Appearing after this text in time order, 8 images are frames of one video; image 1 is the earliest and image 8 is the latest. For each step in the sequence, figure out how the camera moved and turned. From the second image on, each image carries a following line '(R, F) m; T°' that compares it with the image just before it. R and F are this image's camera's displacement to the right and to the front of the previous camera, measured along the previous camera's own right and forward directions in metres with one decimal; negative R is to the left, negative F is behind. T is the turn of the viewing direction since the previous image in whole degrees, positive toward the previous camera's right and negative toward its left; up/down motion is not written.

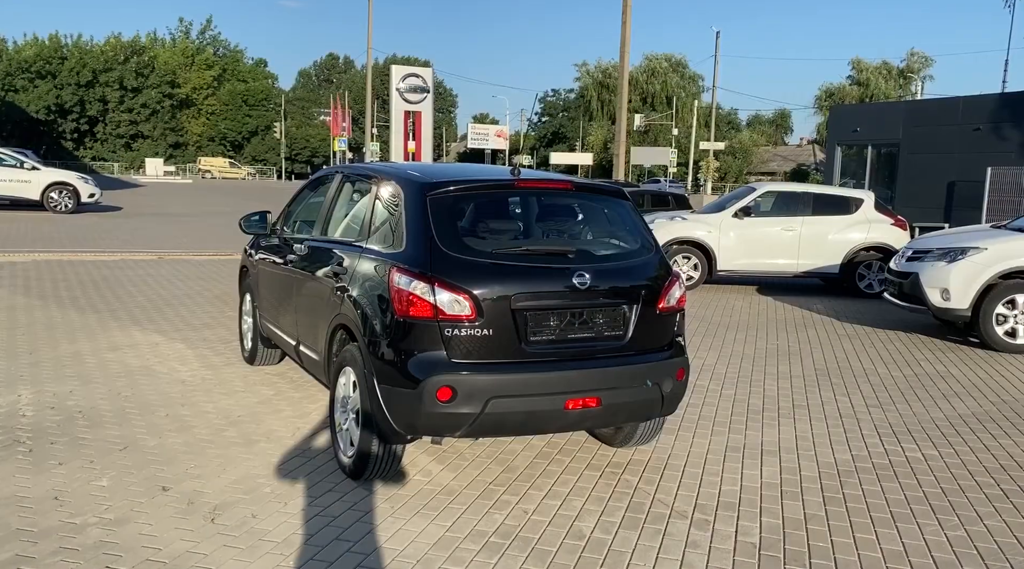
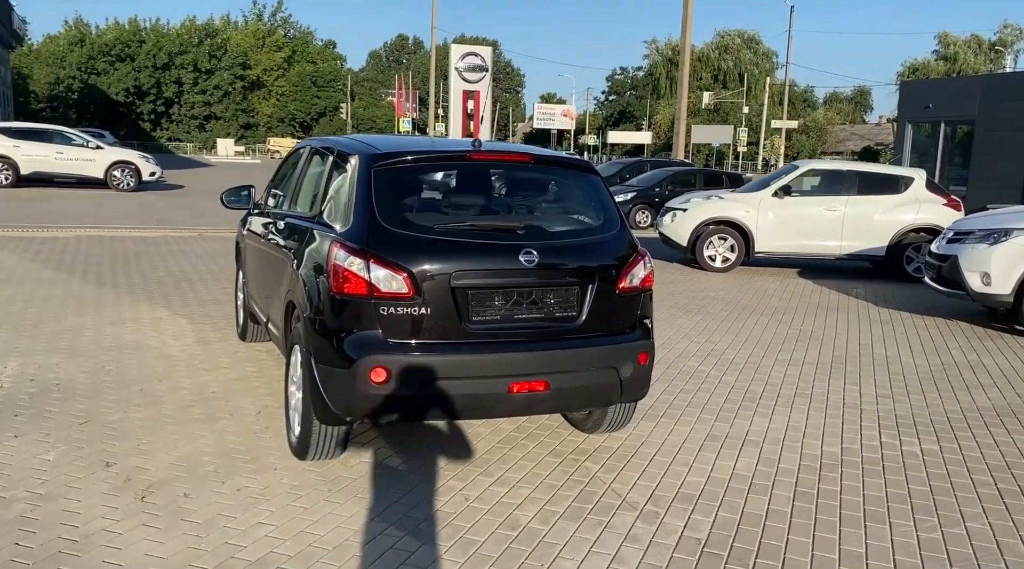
(+0.5, +0.2) m; -4°
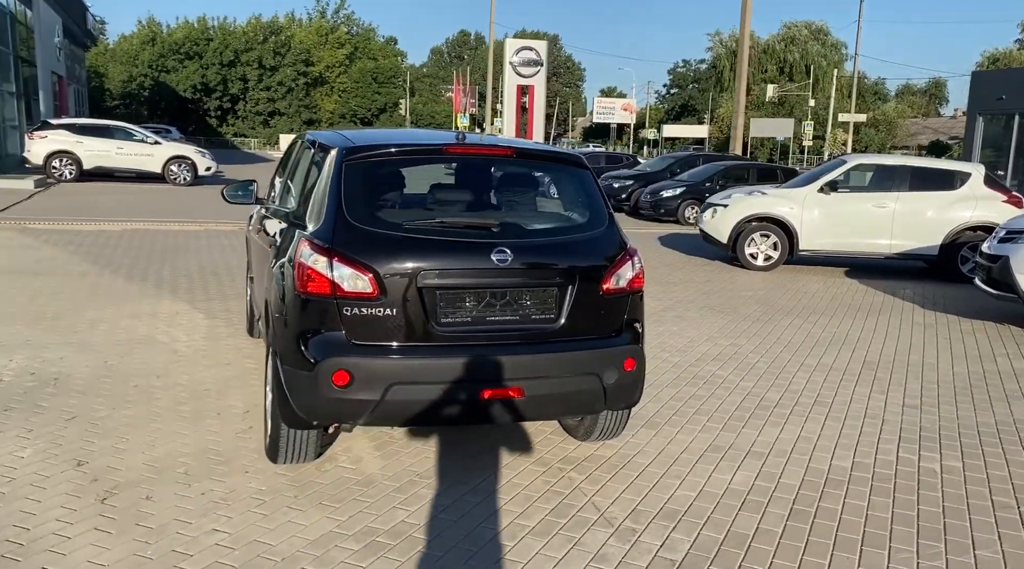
(+0.4, +0.2) m; -4°
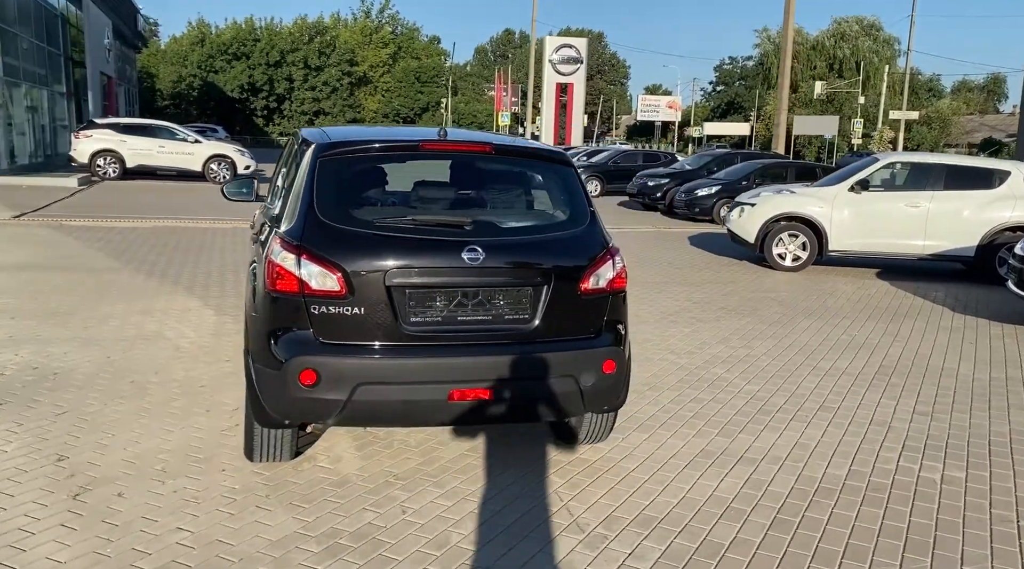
(+0.3, +0.1) m; -3°
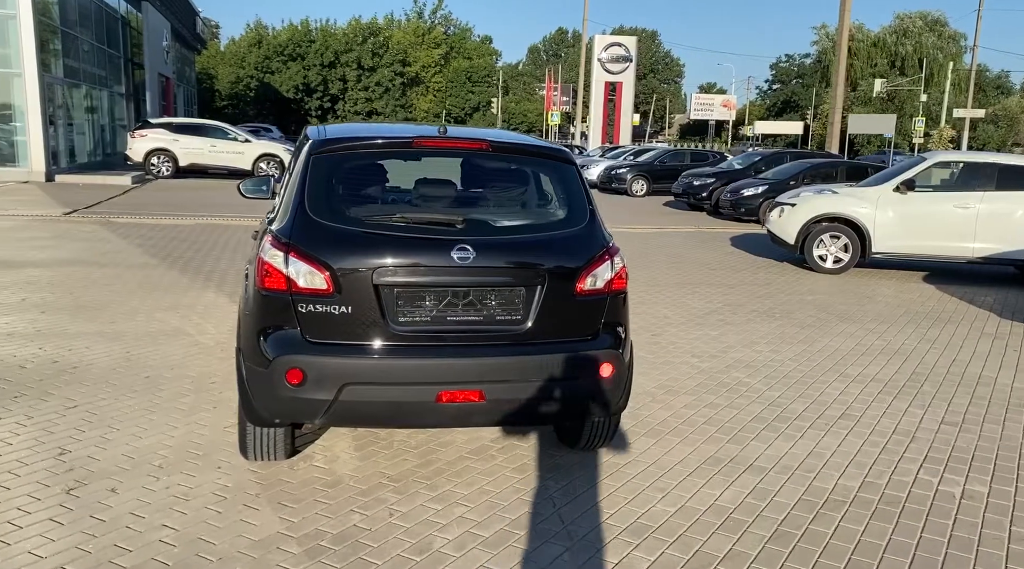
(+0.2, +0.1) m; -3°
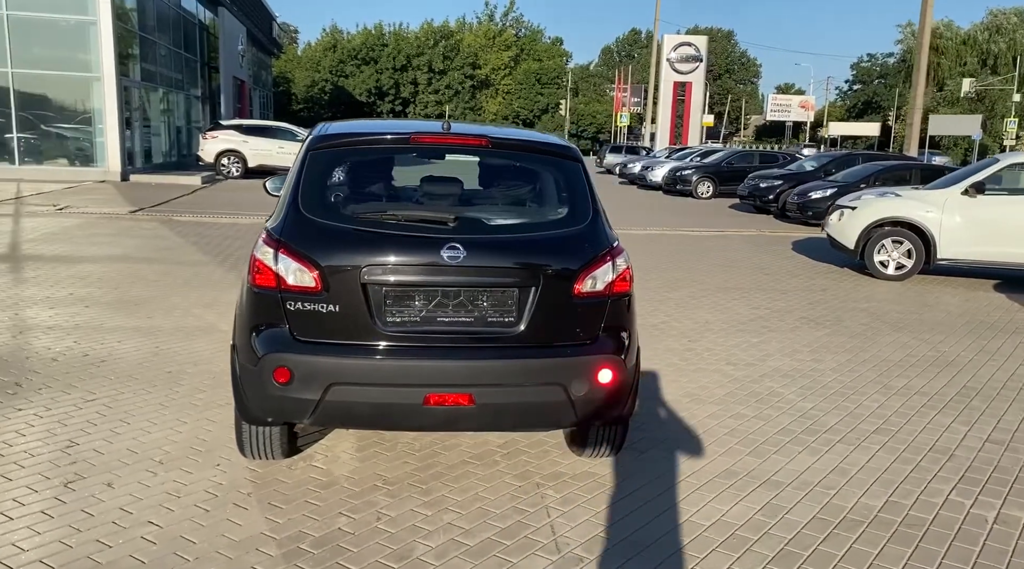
(+0.3, +0.1) m; -5°
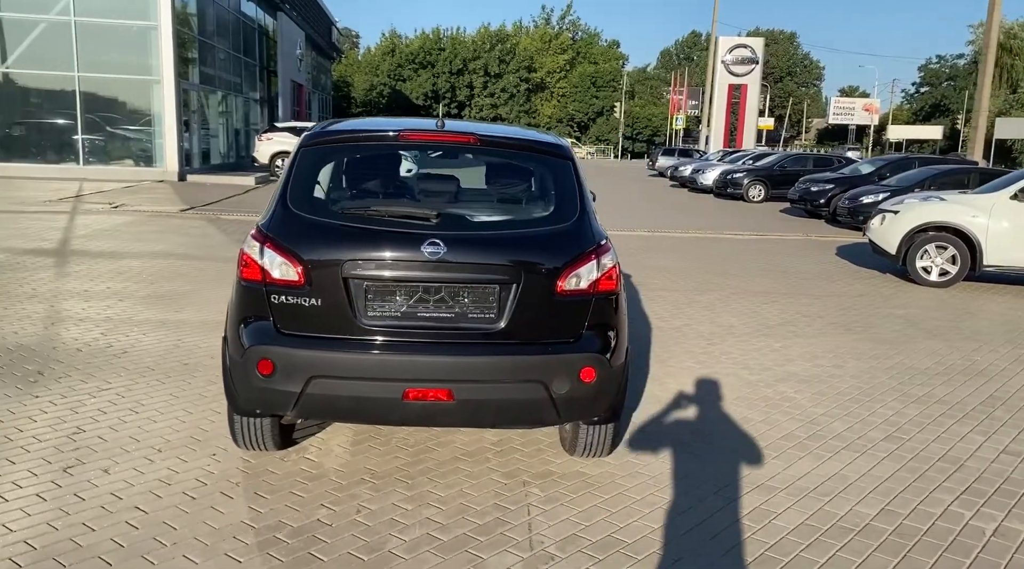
(+0.3, 0.0) m; -4°
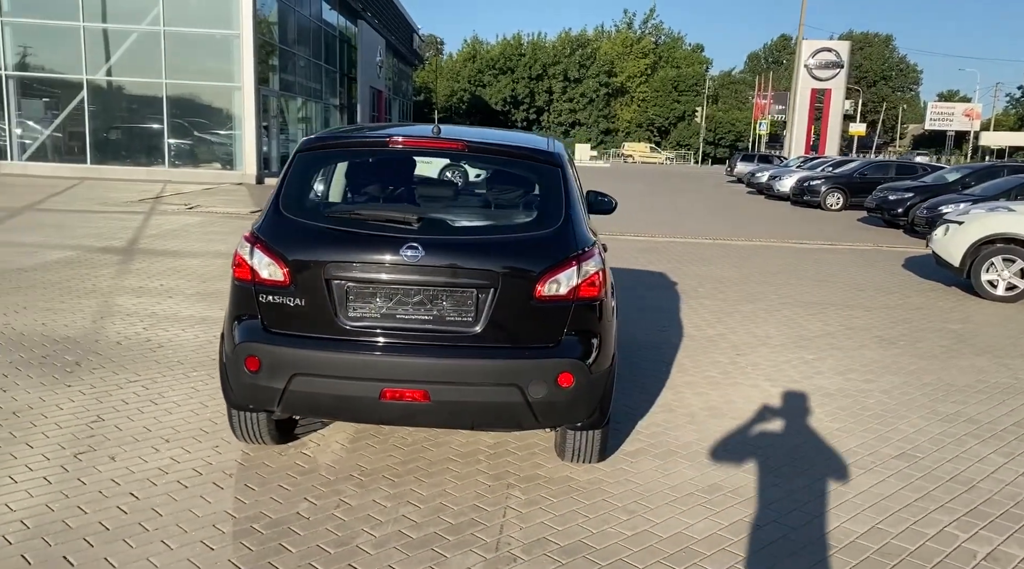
(+0.4, 0.0) m; -5°
